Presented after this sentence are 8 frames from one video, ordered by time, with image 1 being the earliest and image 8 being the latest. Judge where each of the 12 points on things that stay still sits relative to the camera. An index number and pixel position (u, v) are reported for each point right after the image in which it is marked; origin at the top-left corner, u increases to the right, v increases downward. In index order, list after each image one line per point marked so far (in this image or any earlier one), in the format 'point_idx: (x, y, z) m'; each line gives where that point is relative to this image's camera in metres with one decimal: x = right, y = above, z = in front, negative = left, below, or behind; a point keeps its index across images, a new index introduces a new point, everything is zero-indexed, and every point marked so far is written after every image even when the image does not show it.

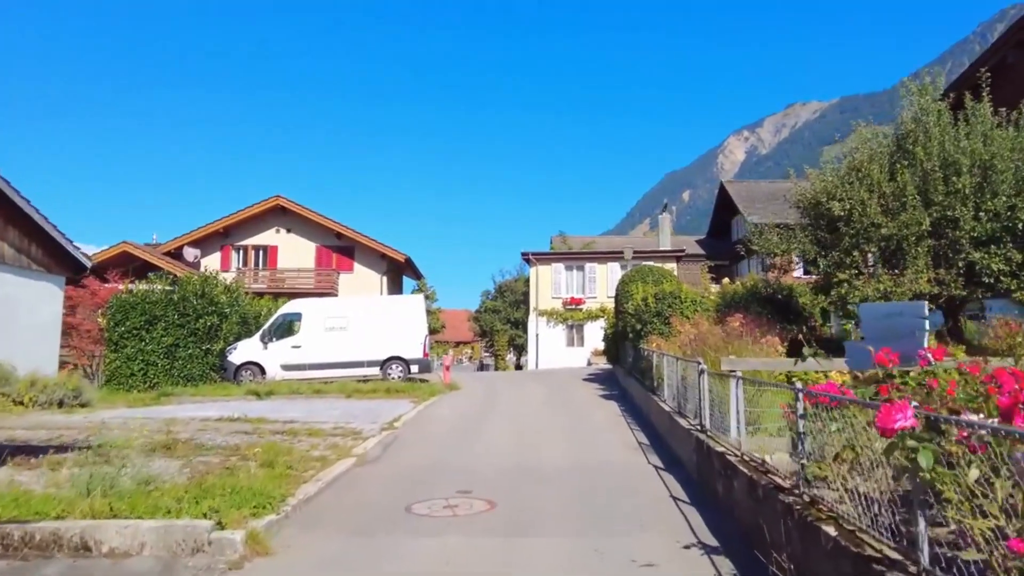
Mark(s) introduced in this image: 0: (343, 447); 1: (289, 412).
0: (-2.5, -2.4, +12.6) m
1: (-4.9, -2.7, +18.8) m
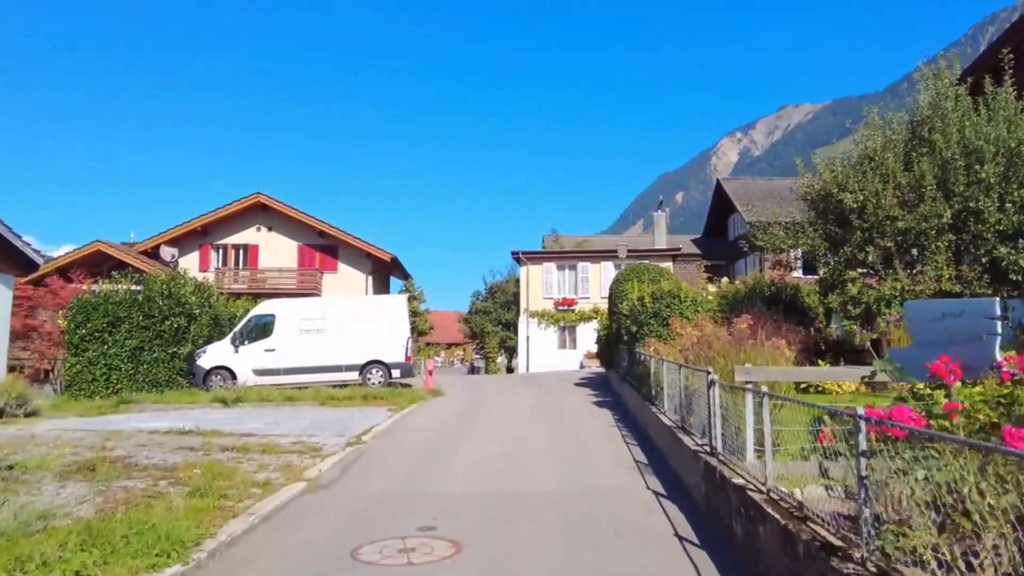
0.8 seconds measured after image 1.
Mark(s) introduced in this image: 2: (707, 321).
0: (-2.8, -2.3, +11.0) m
1: (-5.2, -2.7, +17.2) m
2: (+3.4, -0.5, +14.8) m
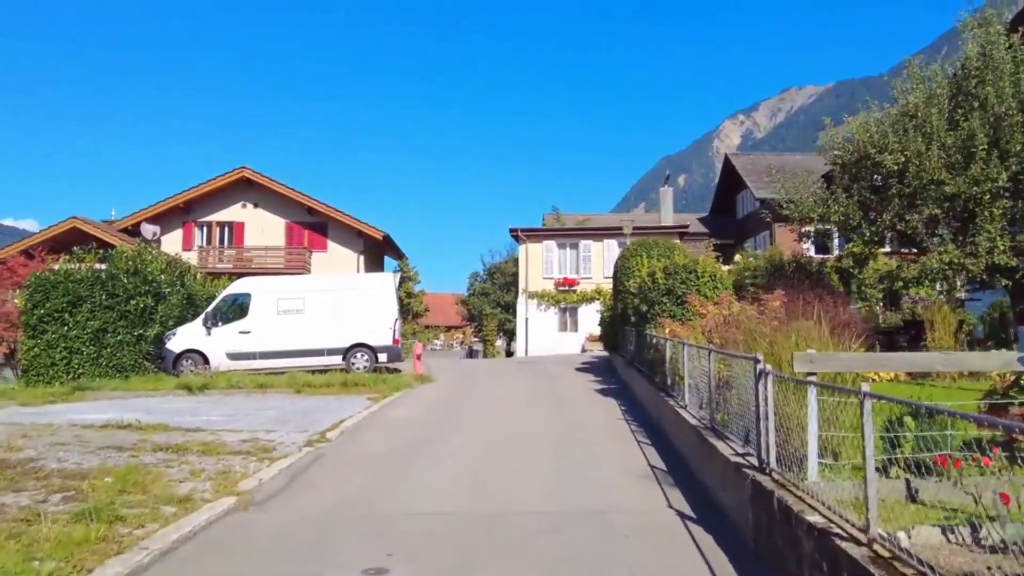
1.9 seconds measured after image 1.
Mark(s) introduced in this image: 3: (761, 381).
0: (-2.9, -2.0, +8.9) m
1: (-5.4, -2.2, +15.1) m
2: (+3.3, -0.1, +12.7) m
3: (+1.8, -0.7, +6.3) m
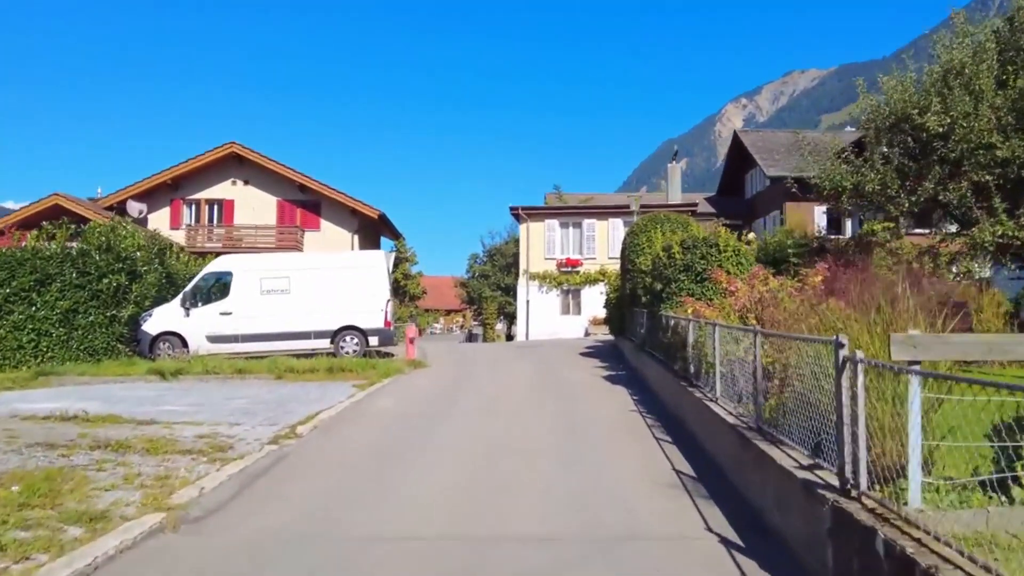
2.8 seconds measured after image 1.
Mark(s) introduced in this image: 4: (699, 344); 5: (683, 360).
0: (-2.9, -1.7, +7.4) m
1: (-5.4, -1.8, +13.6) m
2: (+3.2, +0.2, +11.1) m
3: (+1.8, -0.5, +4.7) m
4: (+2.1, -0.6, +9.6) m
5: (+2.1, -0.9, +10.6) m
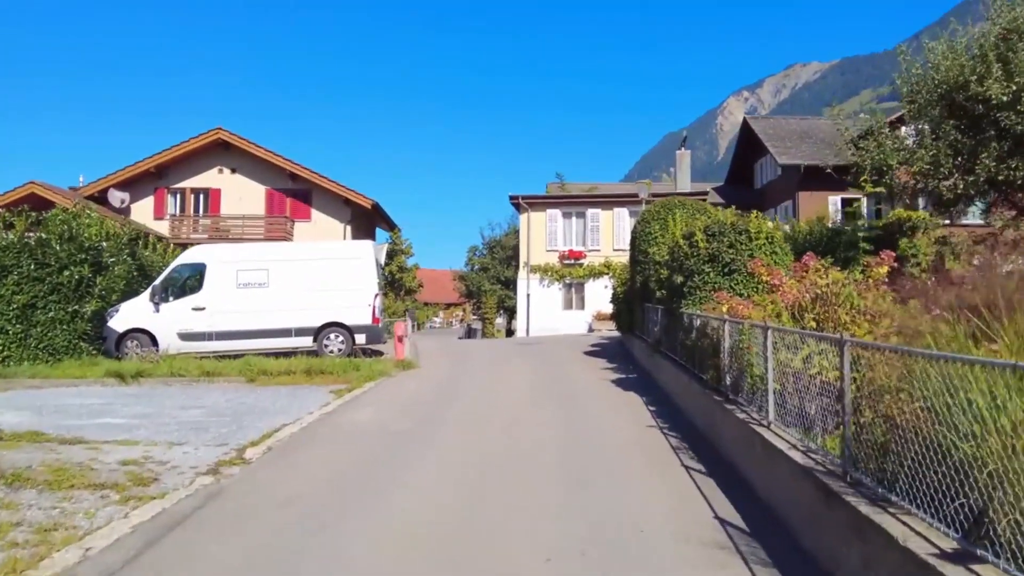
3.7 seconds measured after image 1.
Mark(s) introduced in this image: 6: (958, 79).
0: (-3.0, -1.6, +5.6) m
1: (-5.4, -1.7, +11.7) m
2: (+3.2, +0.3, +9.2) m
3: (+1.8, -0.4, +2.8) m
4: (+2.1, -0.6, +7.8) m
5: (+2.1, -0.8, +8.8) m
6: (+7.0, +3.3, +13.6) m
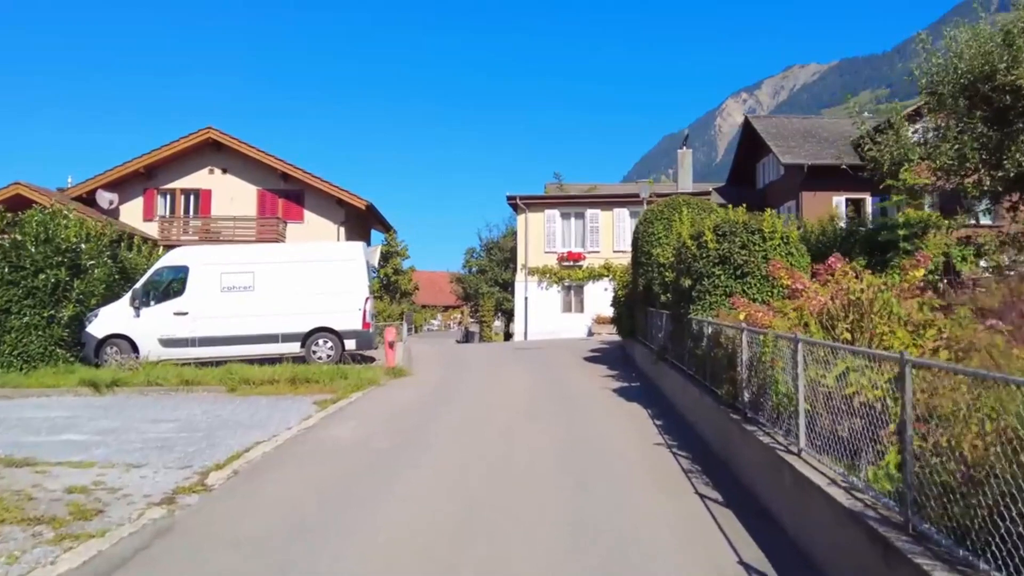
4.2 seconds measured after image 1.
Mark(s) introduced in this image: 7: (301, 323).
0: (-3.0, -1.7, +4.7) m
1: (-5.5, -1.8, +10.9) m
2: (+3.1, +0.2, +8.4) m
3: (+1.7, -0.5, +2.0) m
4: (+2.0, -0.6, +6.9) m
5: (+2.0, -0.9, +7.9) m
6: (+6.9, +3.2, +12.7) m
7: (-4.9, -0.8, +19.7) m
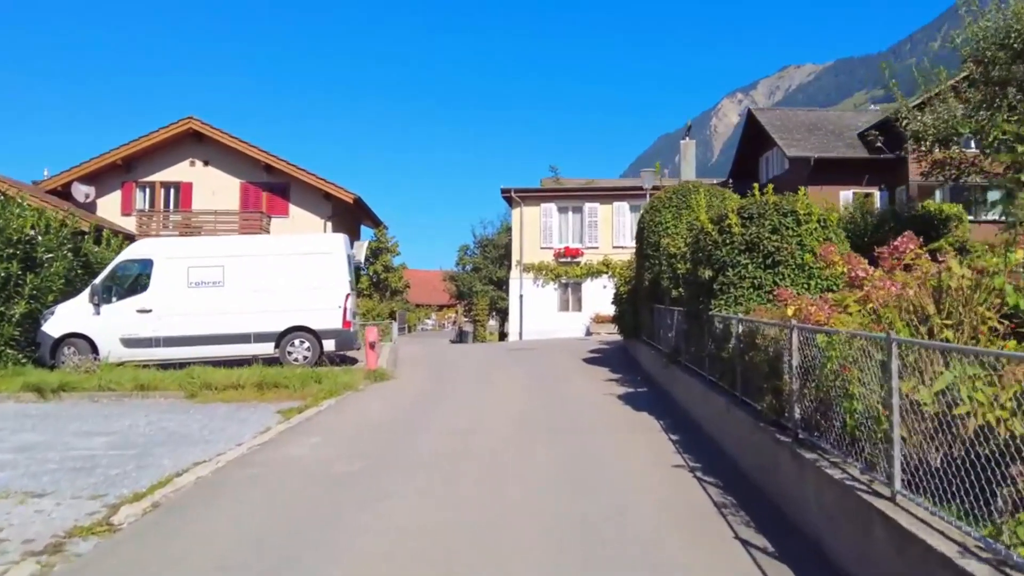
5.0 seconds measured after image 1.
0: (-3.1, -1.6, +3.1) m
1: (-5.6, -1.7, +9.3) m
2: (+3.1, +0.3, +6.8) m
3: (+1.7, -0.4, +0.4) m
4: (+1.9, -0.5, +5.3) m
5: (+1.9, -0.8, +6.4) m
6: (+6.8, +3.3, +11.2) m
7: (-5.0, -0.7, +18.1) m
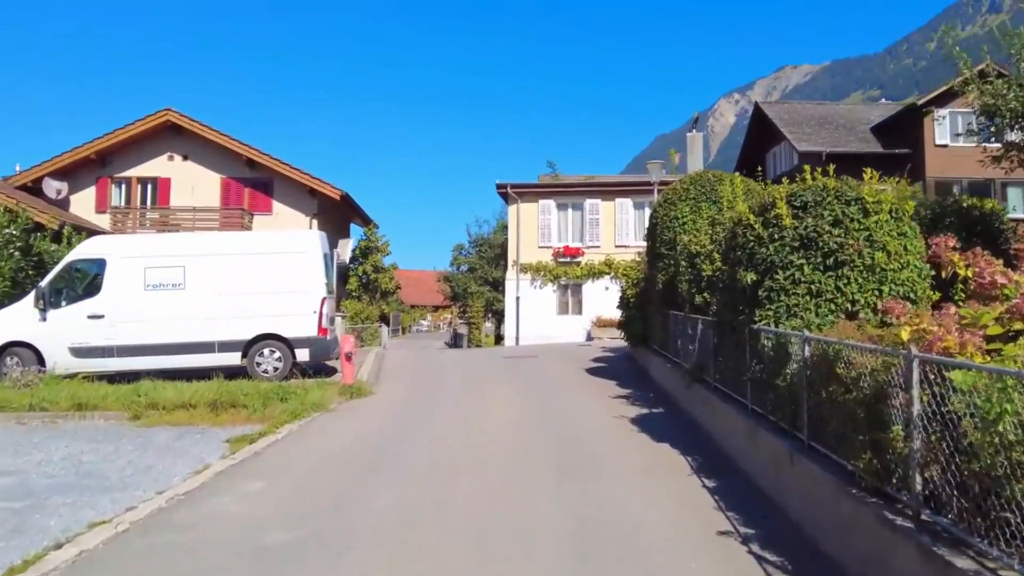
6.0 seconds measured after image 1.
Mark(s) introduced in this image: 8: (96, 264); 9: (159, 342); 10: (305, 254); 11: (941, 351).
0: (-3.1, -1.6, +1.2) m
1: (-5.6, -1.7, +7.4) m
2: (+3.0, +0.3, +4.9) m
3: (+1.6, -0.4, -1.4) m
4: (+1.9, -0.6, +3.5) m
5: (+1.9, -0.9, +4.5) m
6: (+6.8, +3.3, +9.3) m
7: (-5.1, -0.8, +16.2) m
8: (-7.8, +0.5, +16.0) m
9: (-6.6, -1.0, +16.0) m
10: (-4.0, +0.7, +16.5) m
11: (+2.0, -0.3, +4.1) m
